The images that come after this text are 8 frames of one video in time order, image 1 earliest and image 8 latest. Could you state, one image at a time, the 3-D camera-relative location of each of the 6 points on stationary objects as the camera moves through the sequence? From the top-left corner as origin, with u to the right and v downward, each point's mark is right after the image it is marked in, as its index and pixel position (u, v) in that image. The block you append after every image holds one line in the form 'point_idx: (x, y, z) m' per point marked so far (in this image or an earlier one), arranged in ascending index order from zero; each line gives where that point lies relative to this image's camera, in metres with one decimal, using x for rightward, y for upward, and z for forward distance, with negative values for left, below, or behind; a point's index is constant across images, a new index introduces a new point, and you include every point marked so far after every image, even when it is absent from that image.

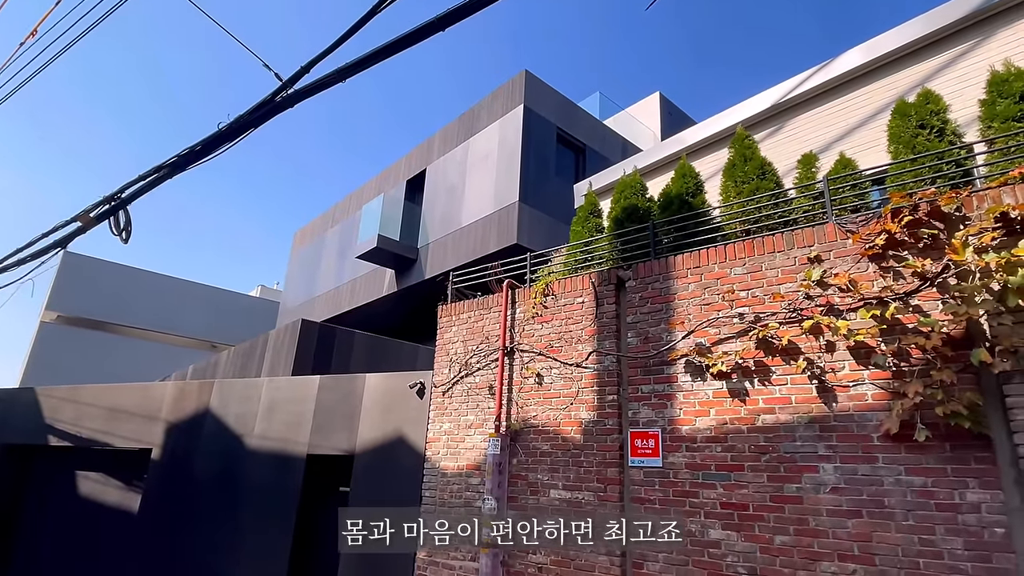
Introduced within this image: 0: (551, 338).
0: (+0.3, -0.4, +5.4) m
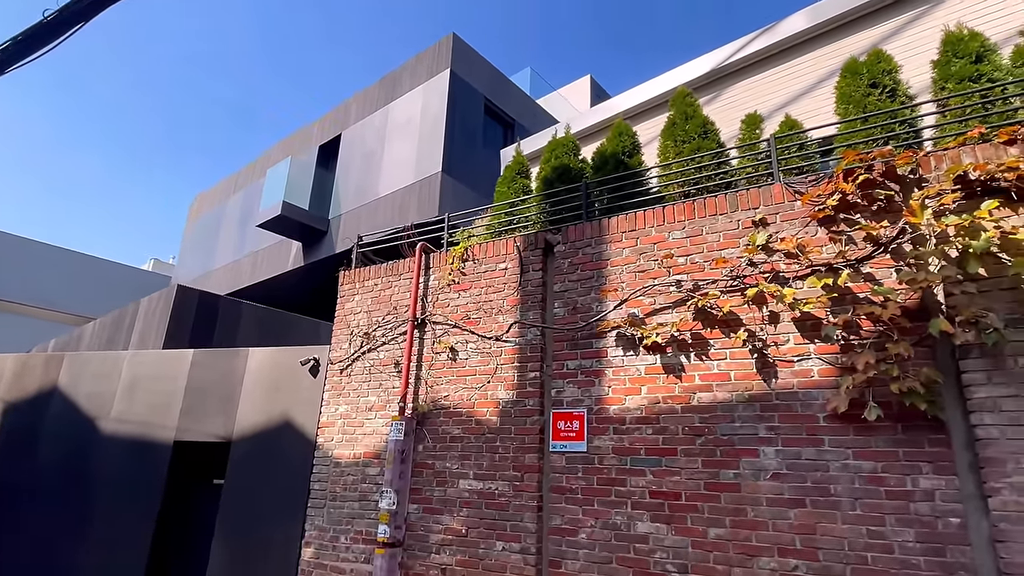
0: (-0.3, -0.2, +4.8) m
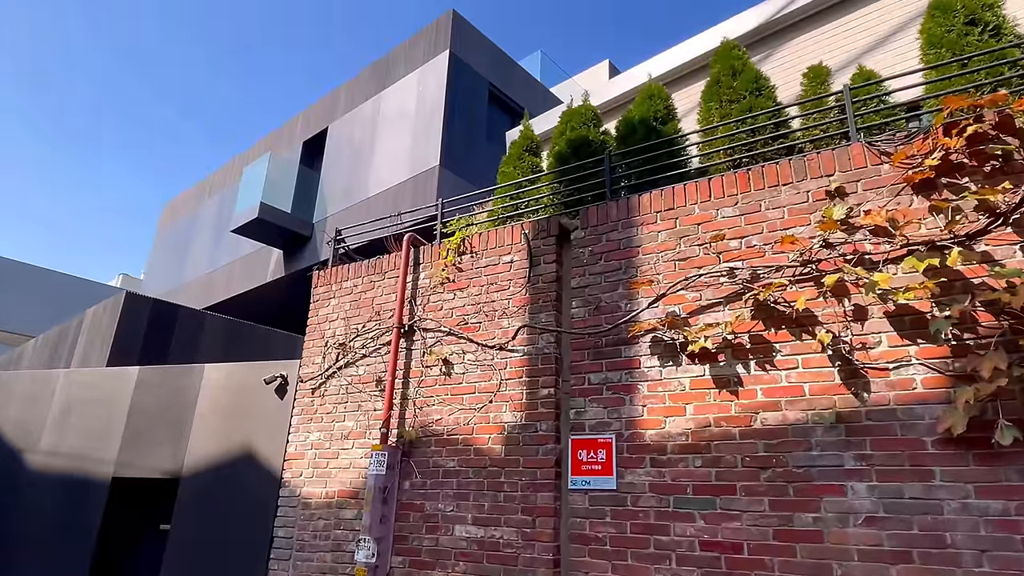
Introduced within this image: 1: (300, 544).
0: (-0.3, -0.2, +3.9) m
1: (-1.3, -1.6, +3.9) m
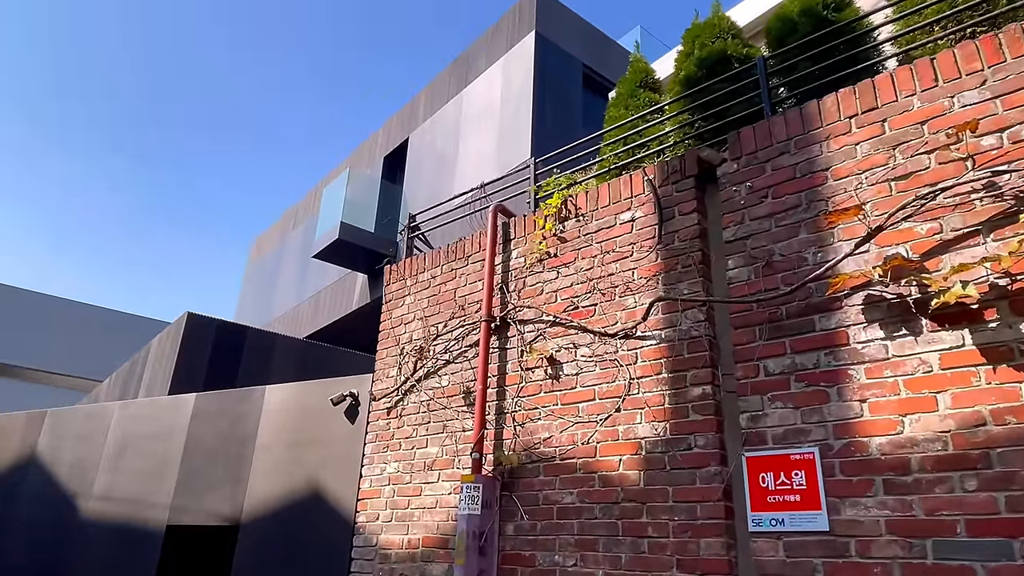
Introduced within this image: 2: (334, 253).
0: (+0.3, 0.0, +3.0) m
1: (-0.6, -1.5, +3.0) m
2: (-2.3, +0.5, +8.3) m
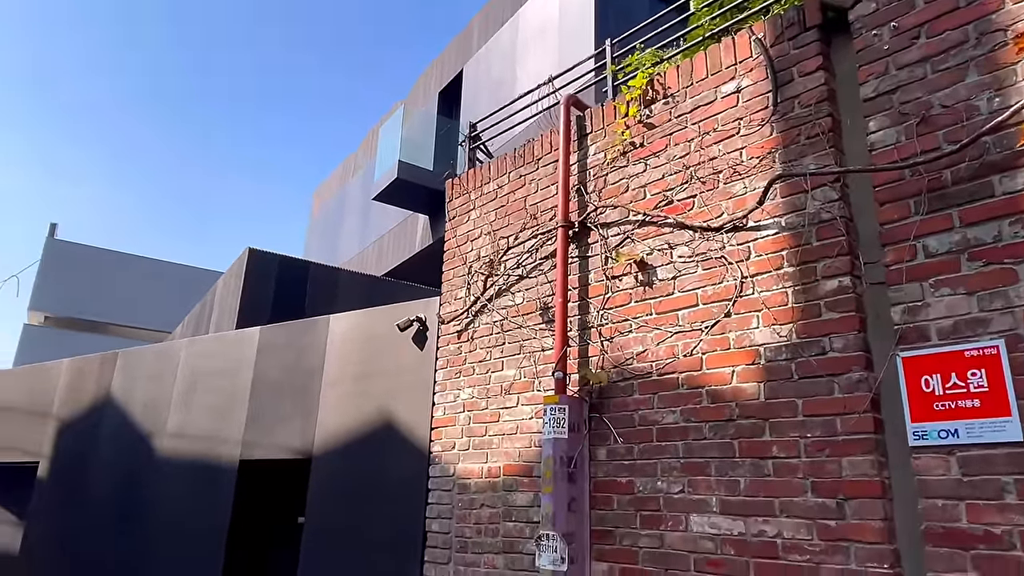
0: (+0.6, +0.4, +2.5) m
1: (-0.2, -1.1, +2.7) m
2: (-1.5, +1.2, +8.1) m
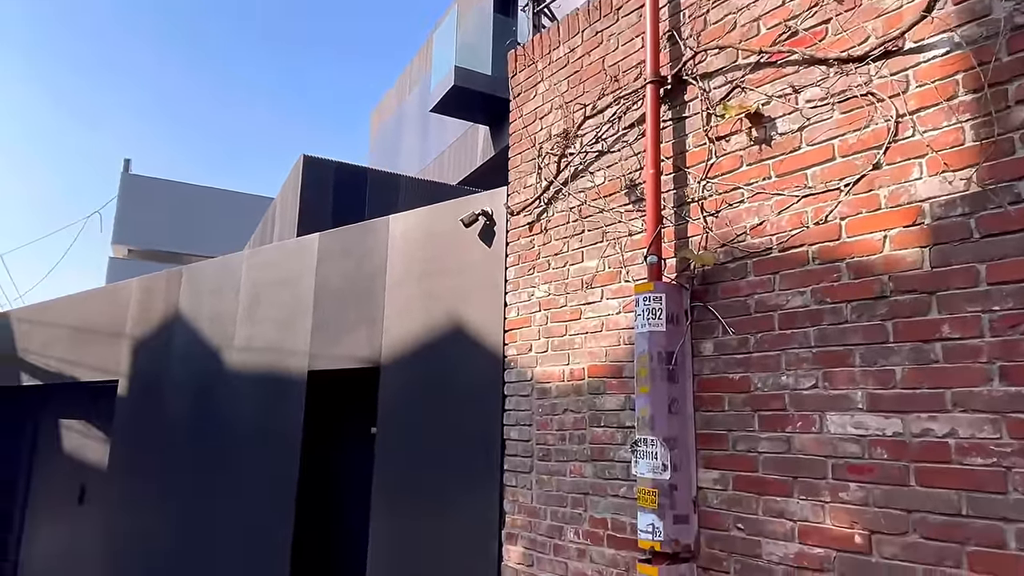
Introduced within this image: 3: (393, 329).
0: (+0.9, +0.9, +2.0) m
1: (+0.1, -0.6, +2.5) m
2: (-0.7, +2.2, +7.6) m
3: (-0.6, -0.2, +3.3) m
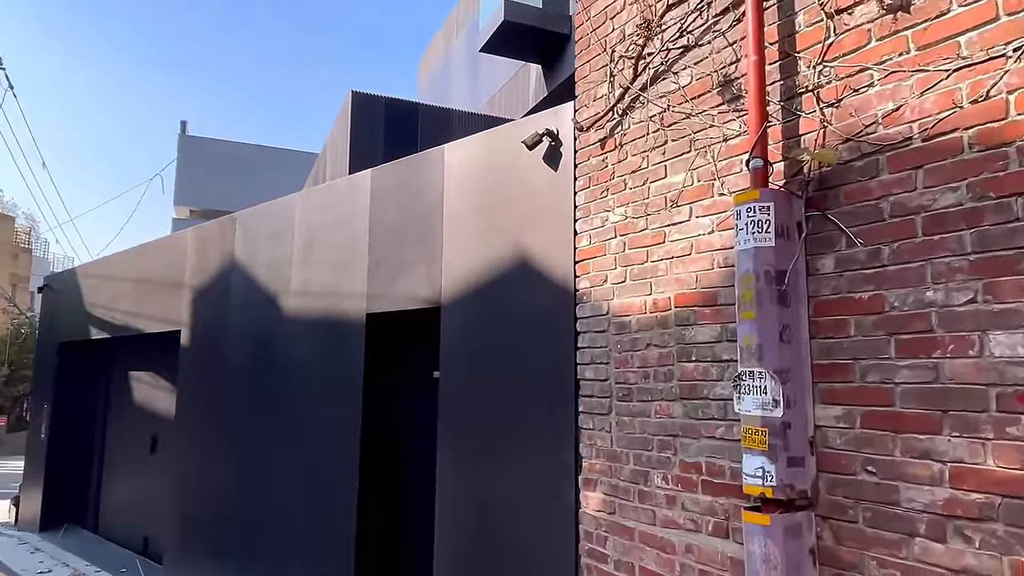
0: (+1.1, +1.1, +1.6) m
1: (+0.4, -0.4, +2.2) m
2: (-0.1, +2.8, +7.2) m
3: (-0.3, +0.1, +3.1) m
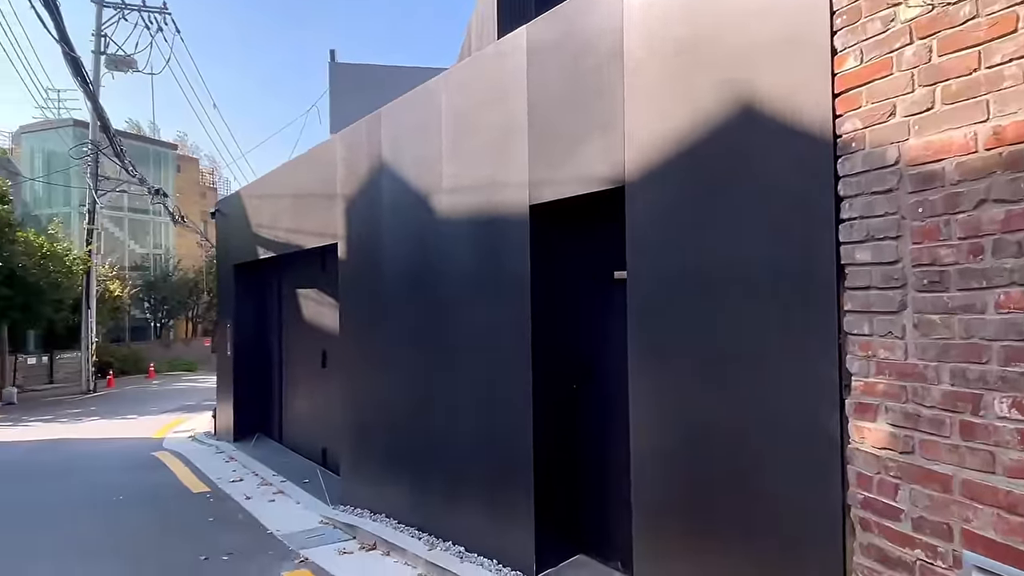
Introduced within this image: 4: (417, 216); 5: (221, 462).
0: (+1.4, +1.4, +0.5) m
1: (+1.0, 0.0, +1.5) m
2: (+1.4, +3.8, +6.0) m
3: (+0.5, +0.6, +2.4) m
4: (-0.5, +0.4, +3.7) m
5: (-2.9, -1.7, +6.3) m
